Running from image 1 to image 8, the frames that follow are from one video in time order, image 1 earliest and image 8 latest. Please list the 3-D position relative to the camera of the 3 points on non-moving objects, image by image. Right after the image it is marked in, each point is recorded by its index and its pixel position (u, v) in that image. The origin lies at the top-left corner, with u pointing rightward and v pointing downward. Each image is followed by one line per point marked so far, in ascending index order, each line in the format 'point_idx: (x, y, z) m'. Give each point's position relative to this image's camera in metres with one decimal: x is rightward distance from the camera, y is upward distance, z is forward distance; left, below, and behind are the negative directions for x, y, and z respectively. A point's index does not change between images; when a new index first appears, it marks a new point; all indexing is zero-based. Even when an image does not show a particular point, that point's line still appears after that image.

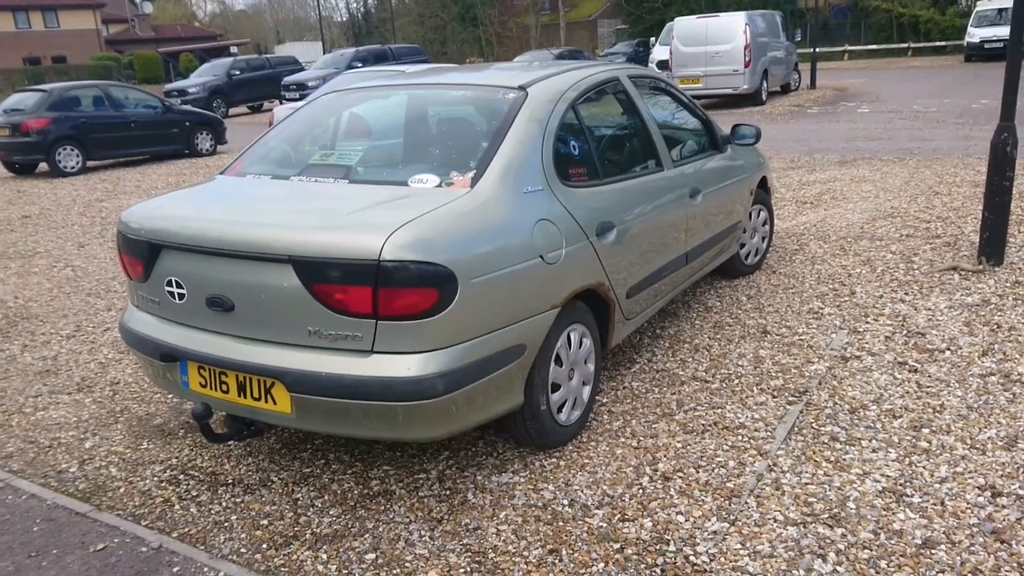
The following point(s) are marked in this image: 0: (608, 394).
0: (+0.5, -0.5, +4.2) m
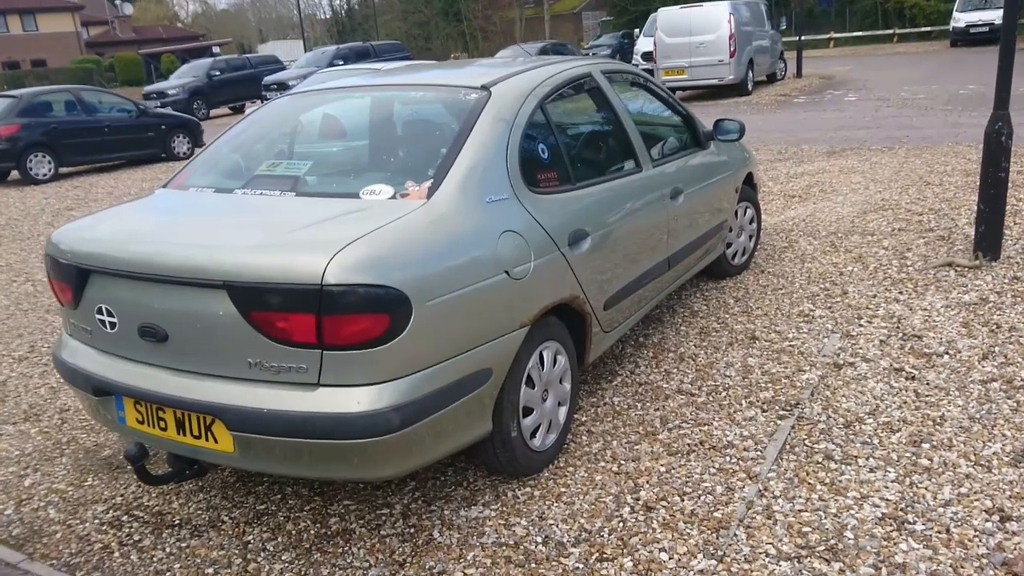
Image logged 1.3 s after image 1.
0: (+0.4, -0.6, +3.9) m
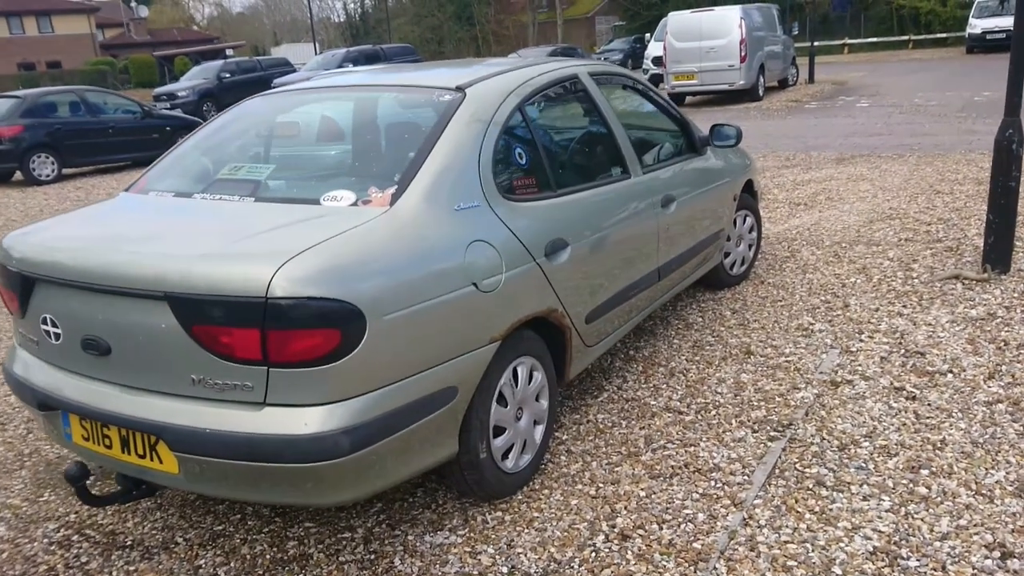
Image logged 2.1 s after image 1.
0: (+0.3, -0.6, +3.7) m
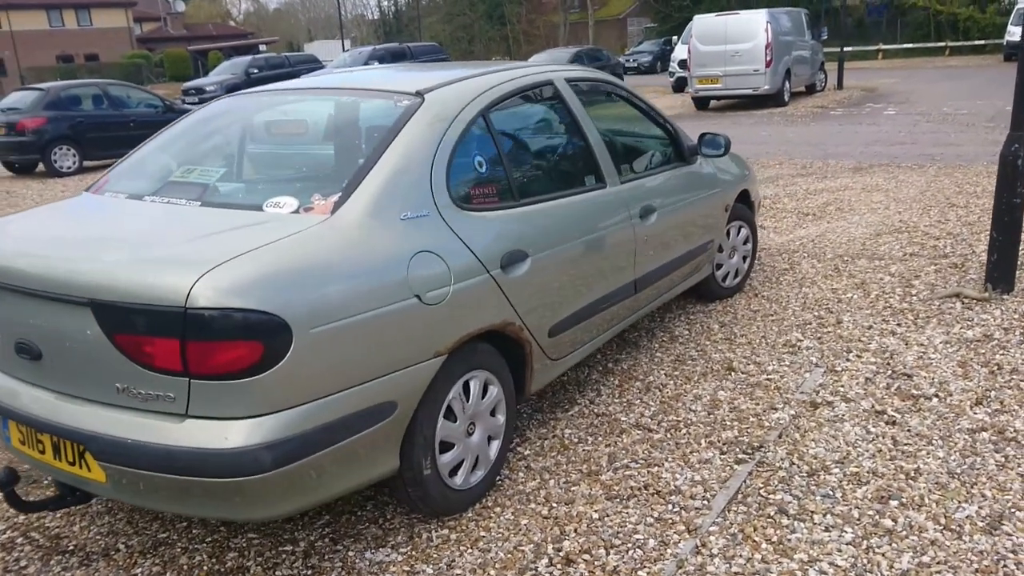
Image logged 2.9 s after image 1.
0: (+0.1, -0.7, +3.6) m
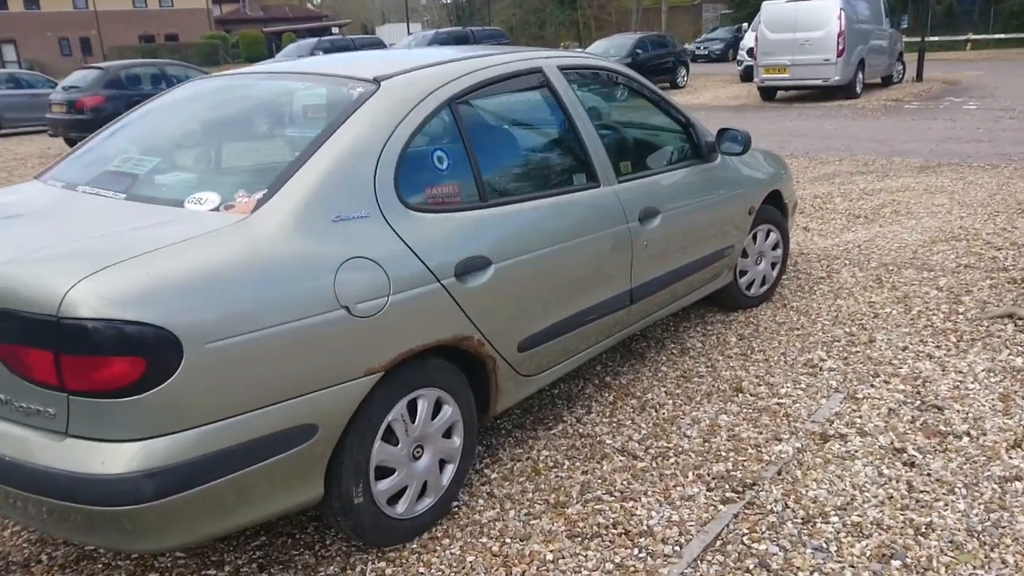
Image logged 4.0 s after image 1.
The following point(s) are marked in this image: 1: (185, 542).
0: (0.0, -0.7, +3.3) m
1: (-0.9, -0.7, +2.3) m
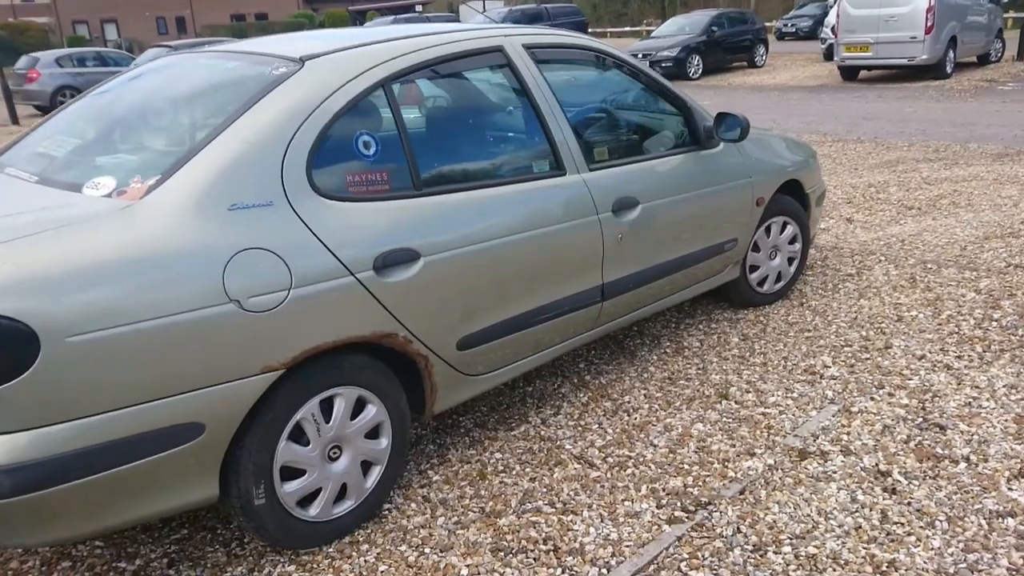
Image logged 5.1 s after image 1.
0: (-0.3, -0.7, +3.2) m
1: (-1.2, -0.7, +2.2) m
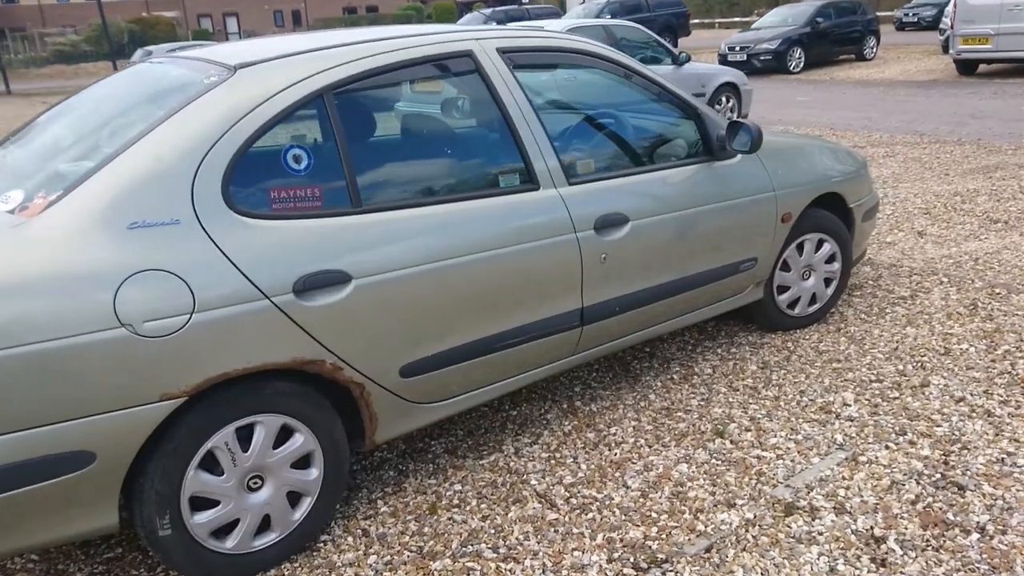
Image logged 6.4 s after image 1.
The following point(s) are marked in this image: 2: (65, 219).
0: (-0.4, -0.8, +3.0) m
1: (-1.5, -0.7, +2.2) m
2: (-1.2, +0.2, +2.2) m
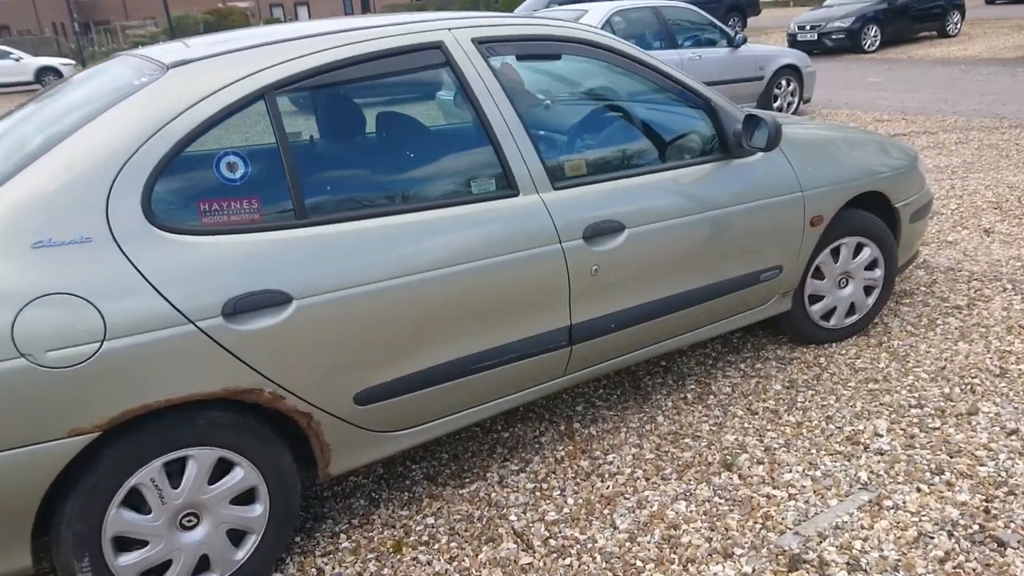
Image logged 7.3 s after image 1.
0: (-0.5, -0.8, +2.8) m
1: (-1.7, -0.8, +2.0) m
2: (-1.3, +0.1, +2.0) m
